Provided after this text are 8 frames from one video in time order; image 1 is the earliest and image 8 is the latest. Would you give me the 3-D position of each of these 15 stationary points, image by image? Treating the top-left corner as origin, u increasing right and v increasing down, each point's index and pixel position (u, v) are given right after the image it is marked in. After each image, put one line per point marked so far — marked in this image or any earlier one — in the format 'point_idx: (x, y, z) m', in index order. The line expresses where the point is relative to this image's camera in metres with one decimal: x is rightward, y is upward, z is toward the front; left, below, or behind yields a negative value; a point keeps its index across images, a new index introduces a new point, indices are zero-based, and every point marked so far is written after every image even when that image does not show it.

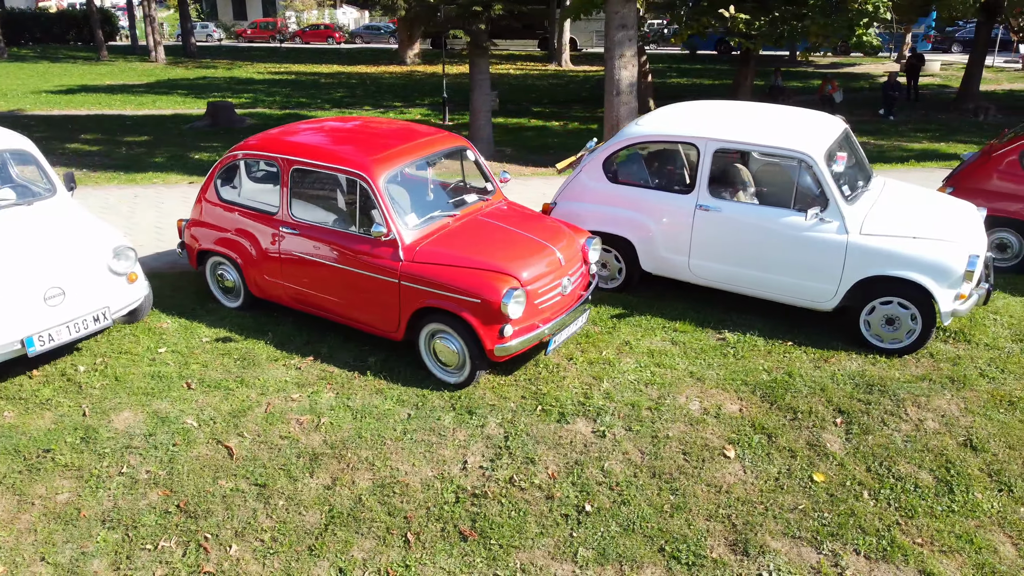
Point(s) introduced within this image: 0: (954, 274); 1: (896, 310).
0: (+3.1, +0.1, +5.8) m
1: (+2.8, -0.2, +6.1) m
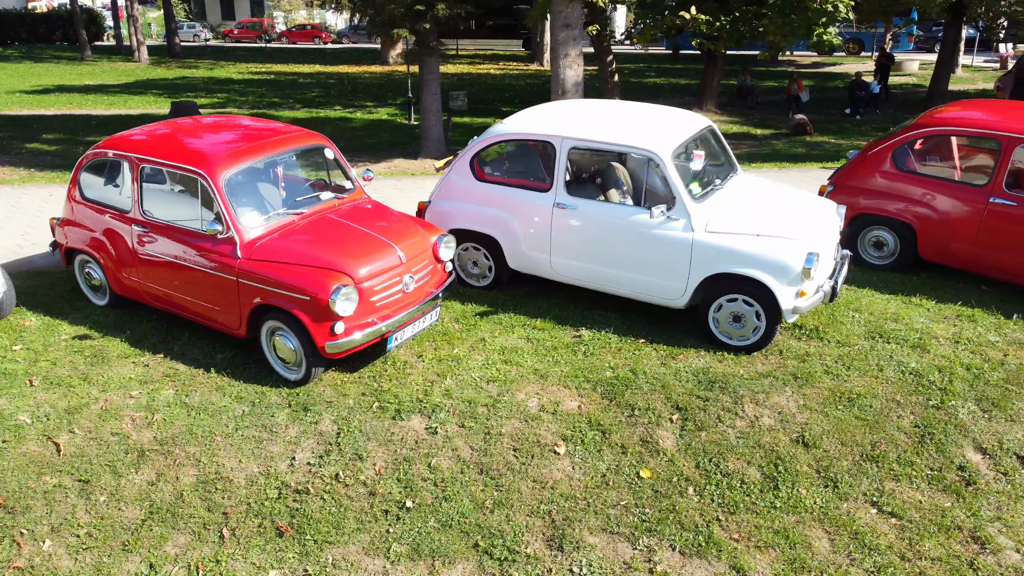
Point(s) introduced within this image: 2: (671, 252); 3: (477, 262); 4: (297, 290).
0: (+2.0, +0.1, +5.8) m
1: (+1.7, -0.1, +6.1) m
2: (+1.2, +0.3, +6.2) m
3: (-0.3, +0.2, +7.3) m
4: (-1.4, 0.0, +5.5) m
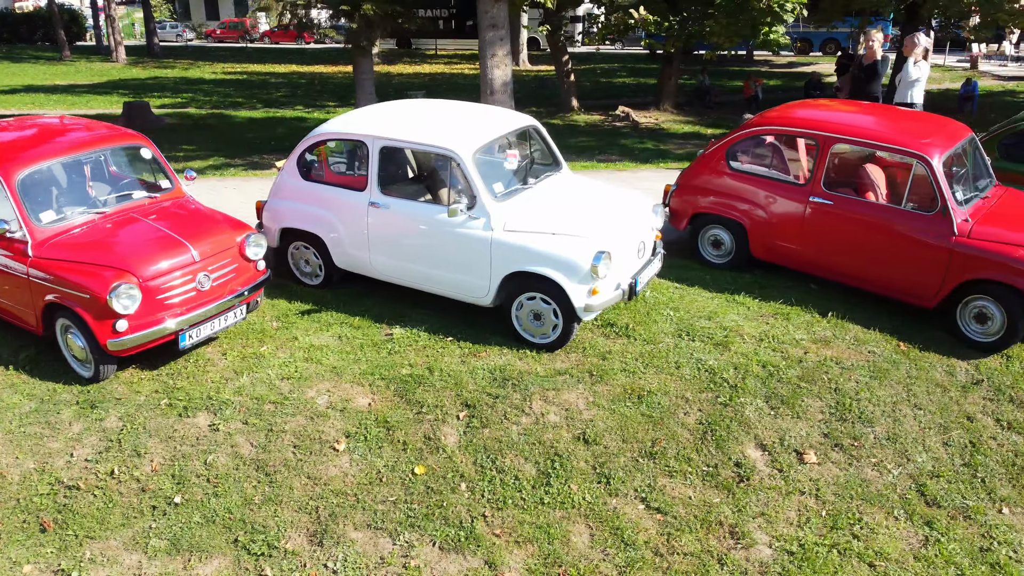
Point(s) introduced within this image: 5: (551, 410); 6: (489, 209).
0: (+0.5, +0.1, +5.9) m
1: (+0.2, -0.1, +6.2) m
2: (-0.3, +0.3, +6.2) m
3: (-1.8, +0.2, +7.3) m
4: (-2.9, 0.0, +5.6) m
5: (+0.3, -0.9, +5.8) m
6: (-0.2, +0.6, +6.2) m
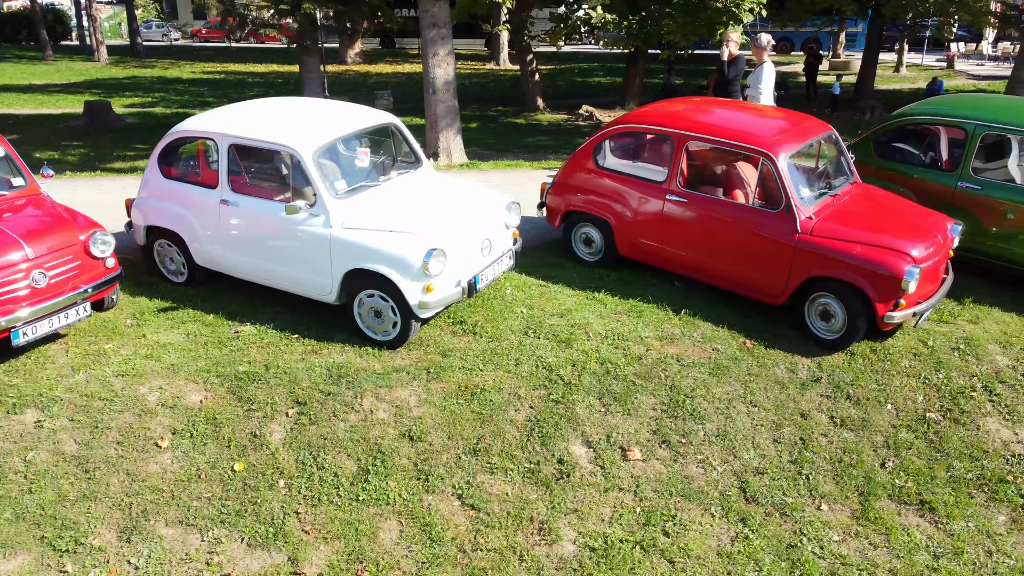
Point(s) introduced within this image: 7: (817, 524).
0: (-0.7, +0.2, +5.9) m
1: (-1.0, -0.1, +6.2) m
2: (-1.5, +0.3, +6.3) m
3: (-3.0, +0.3, +7.3) m
4: (-4.2, 0.0, +5.6) m
5: (-0.9, -0.9, +5.9) m
6: (-1.4, +0.6, +6.2) m
7: (+2.0, -1.5, +5.3) m
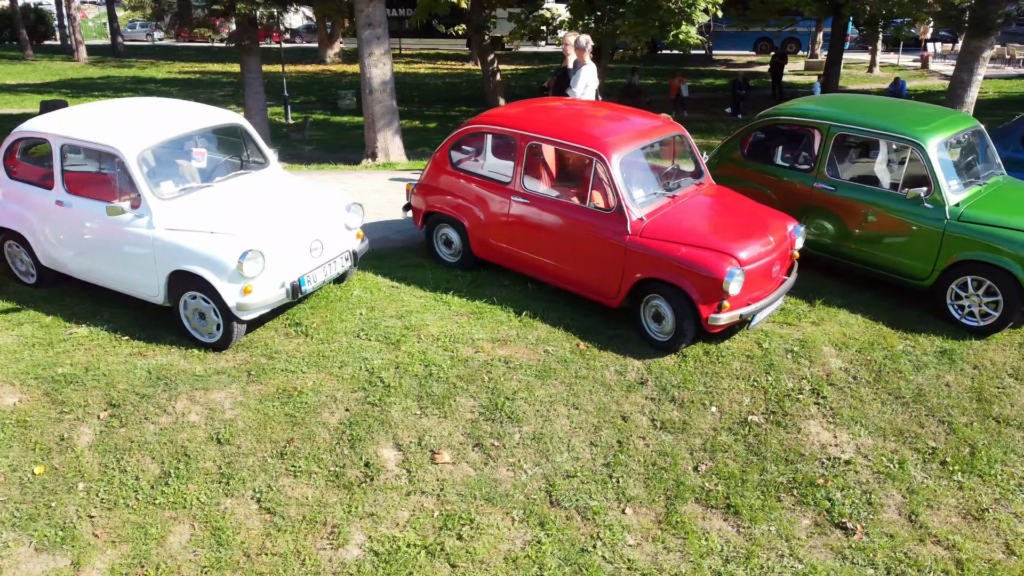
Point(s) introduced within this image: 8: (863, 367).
0: (-2.0, +0.1, +5.8) m
1: (-2.3, -0.1, +6.1) m
2: (-2.8, +0.3, +6.2) m
3: (-4.3, +0.3, +7.3) m
4: (-5.5, 0.0, +5.5) m
5: (-2.2, -0.9, +5.8) m
6: (-2.7, +0.6, +6.2) m
7: (+0.7, -1.5, +5.3) m
8: (+2.7, -0.6, +6.4) m
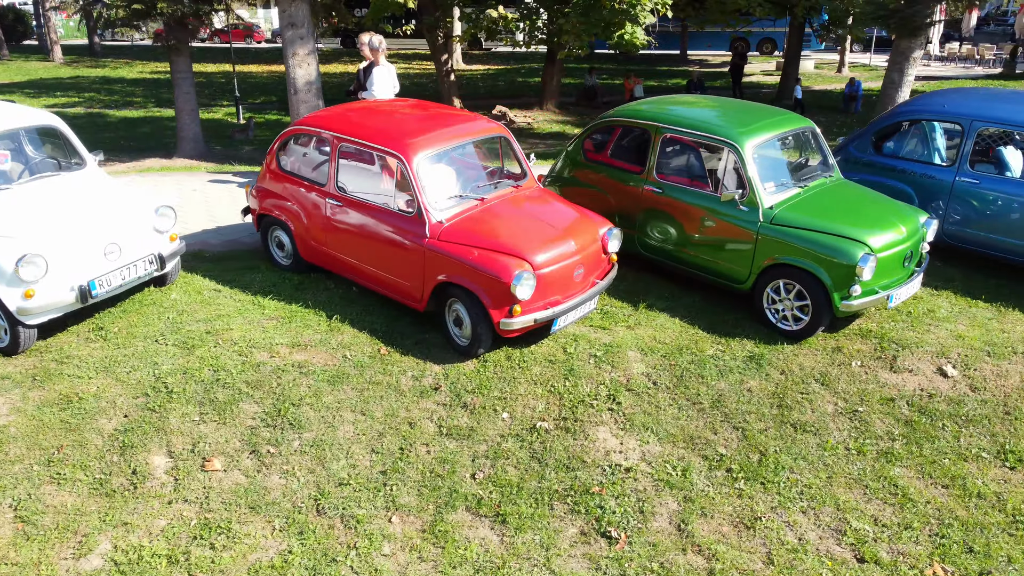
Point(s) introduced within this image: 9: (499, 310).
0: (-3.6, +0.1, +5.7) m
1: (-3.9, -0.2, +6.1) m
2: (-4.4, +0.3, +6.1) m
3: (-5.9, +0.2, +7.2) m
4: (-7.0, 0.0, +5.5) m
5: (-3.8, -0.9, +5.7) m
6: (-4.2, +0.6, +6.1) m
7: (-0.9, -1.6, +5.2) m
8: (+1.2, -0.7, +6.3) m
9: (-0.1, -0.2, +5.9) m
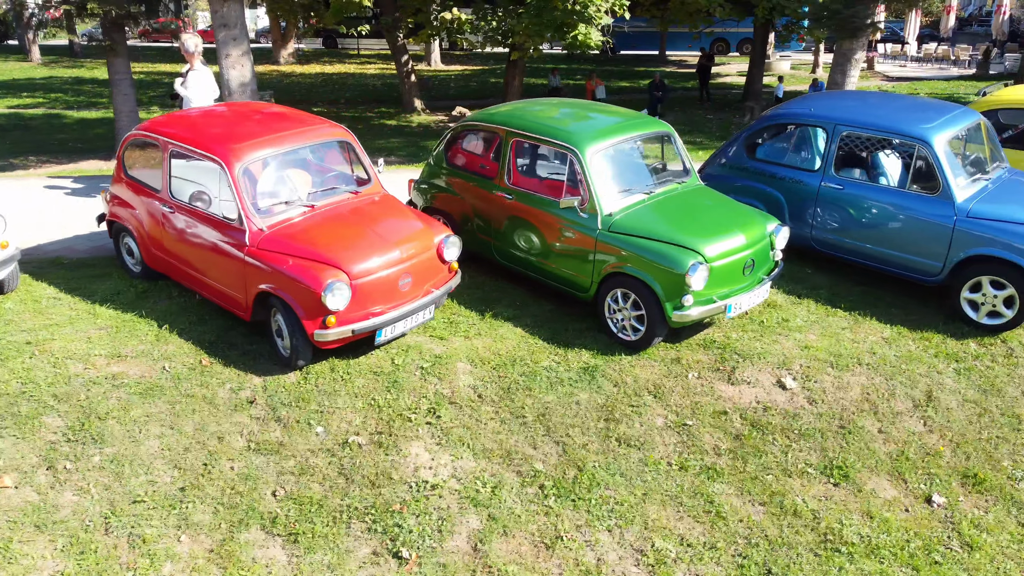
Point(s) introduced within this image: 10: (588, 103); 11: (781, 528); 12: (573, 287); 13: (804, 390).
0: (-4.9, 0.0, +5.6) m
1: (-5.2, -0.2, +5.9) m
2: (-5.7, +0.2, +6.0) m
3: (-7.2, +0.1, +7.0) m
4: (-8.3, -0.1, +5.3) m
5: (-5.1, -1.0, +5.6) m
6: (-5.6, +0.5, +5.9) m
7: (-2.2, -1.6, +5.0) m
8: (-0.1, -0.7, +6.1) m
9: (-1.4, -0.2, +5.8) m
10: (+0.8, +1.8, +7.8) m
11: (+1.7, -1.5, +5.2) m
12: (+0.5, 0.0, +6.9) m
13: (+2.2, -0.8, +6.2) m
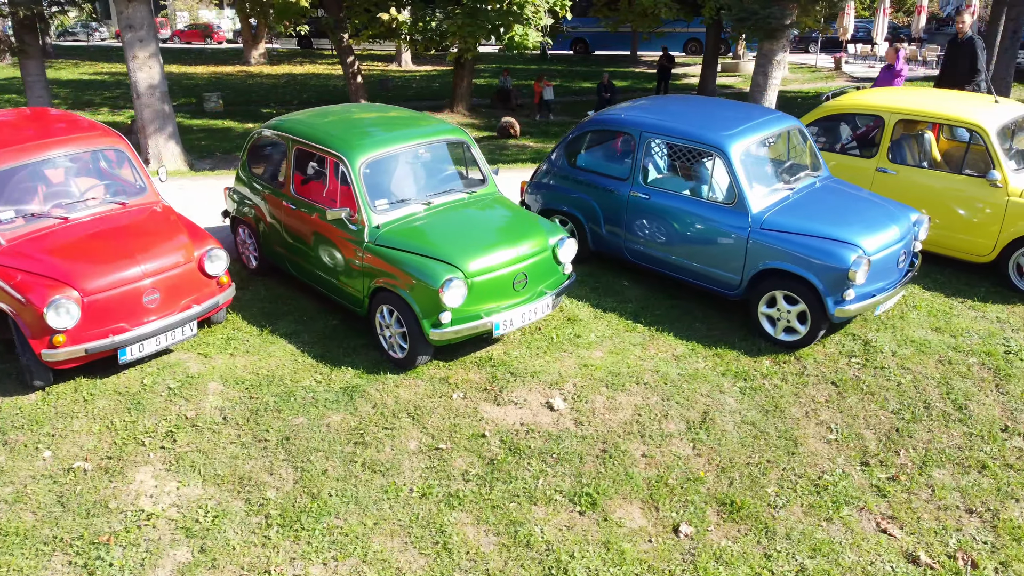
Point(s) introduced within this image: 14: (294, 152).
0: (-6.6, -0.1, +5.3) m
1: (-6.9, -0.3, +5.6) m
2: (-7.4, +0.1, +5.7) m
3: (-8.9, 0.0, +6.7) m
4: (-10.1, -0.2, +5.0) m
5: (-6.9, -1.1, +5.3) m
6: (-7.3, +0.4, +5.6) m
7: (-3.9, -1.8, +4.7) m
8: (-1.9, -0.8, +5.8) m
9: (-3.2, -0.3, +5.5) m
10: (-1.0, +1.7, +7.5) m
11: (0.0, -1.7, +5.0) m
12: (-1.2, -0.1, +6.6) m
13: (+0.5, -0.9, +6.0) m
14: (-1.7, +1.2, +7.1) m
